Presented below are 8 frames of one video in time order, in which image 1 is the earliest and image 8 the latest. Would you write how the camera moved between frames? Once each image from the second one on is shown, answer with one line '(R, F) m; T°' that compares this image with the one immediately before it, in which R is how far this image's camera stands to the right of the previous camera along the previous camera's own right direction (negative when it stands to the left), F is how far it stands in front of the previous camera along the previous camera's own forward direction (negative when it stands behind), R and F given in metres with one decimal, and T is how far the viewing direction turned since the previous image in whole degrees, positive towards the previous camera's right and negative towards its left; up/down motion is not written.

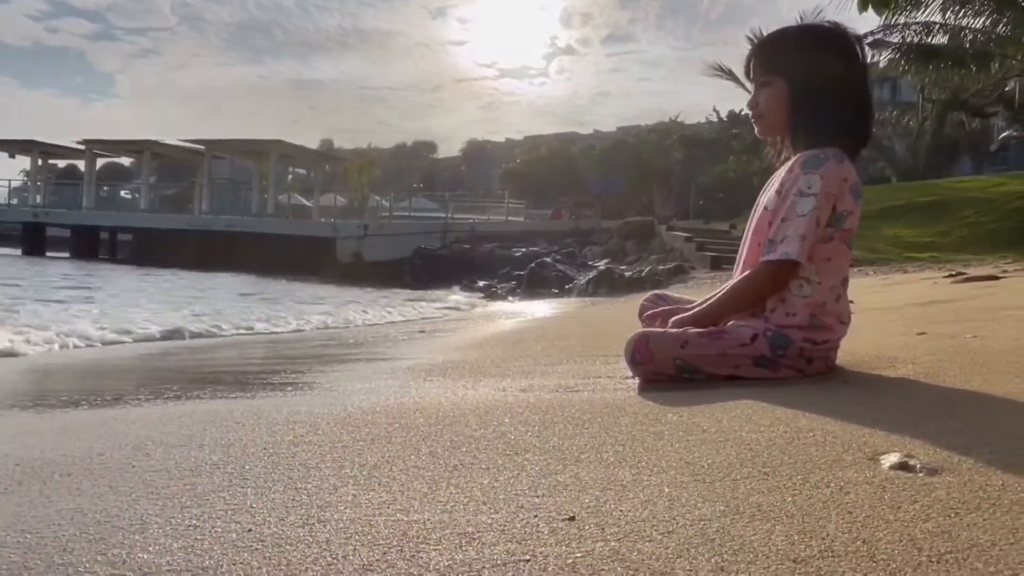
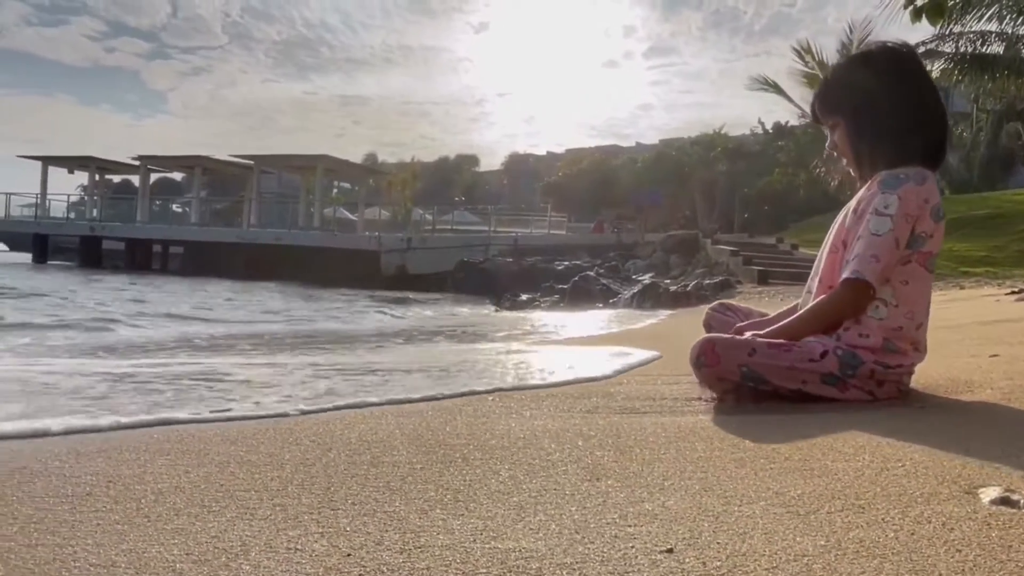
(-0.1, 0.0) m; -3°
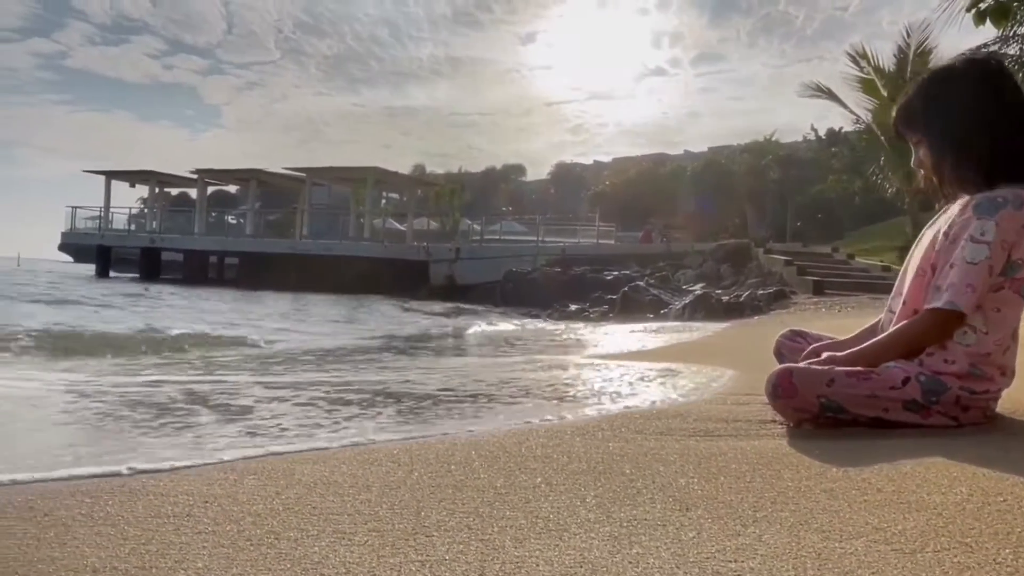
(-0.1, 0.0) m; -3°
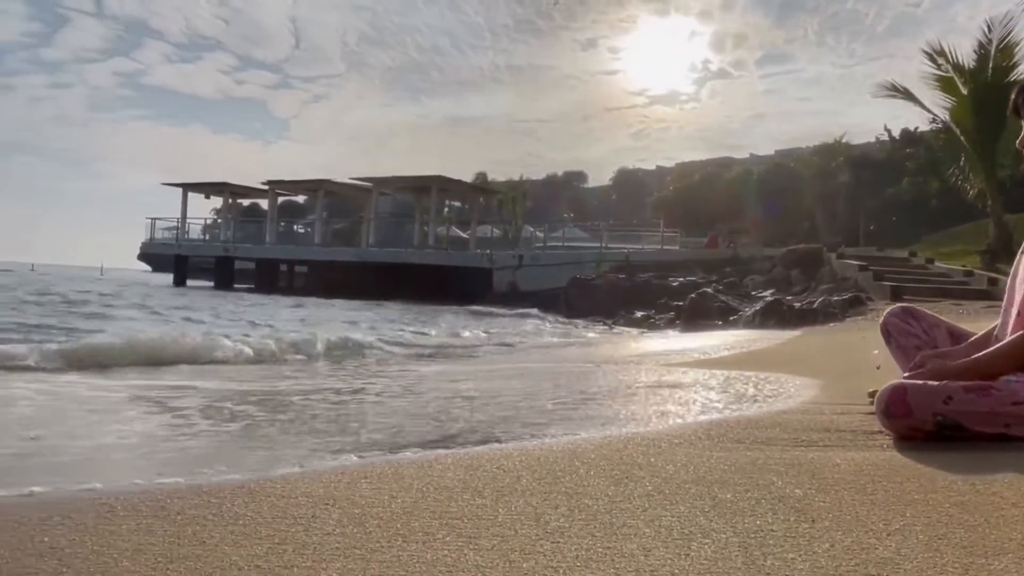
(-0.2, 0.0) m; -4°
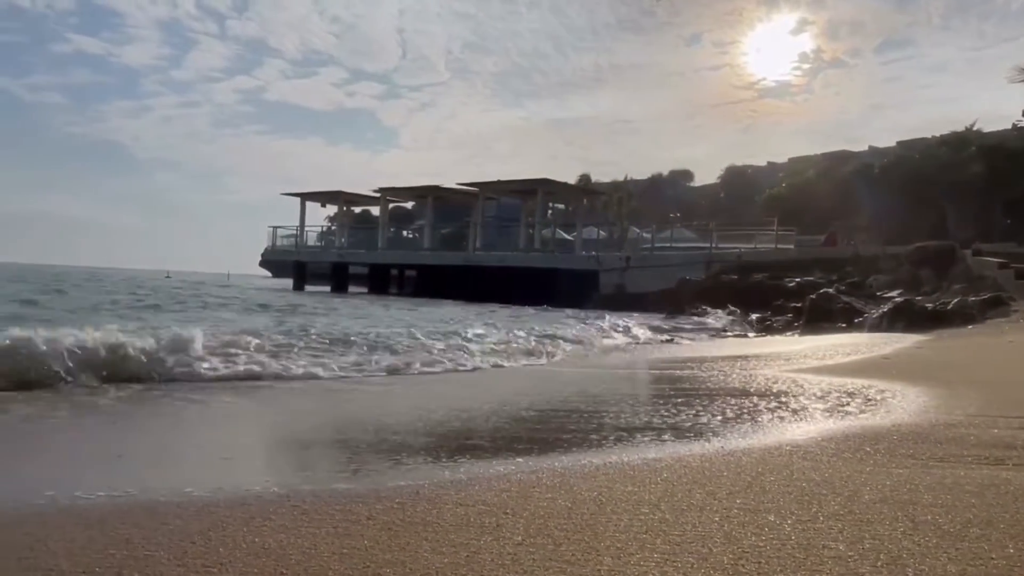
(-0.3, 0.0) m; -8°
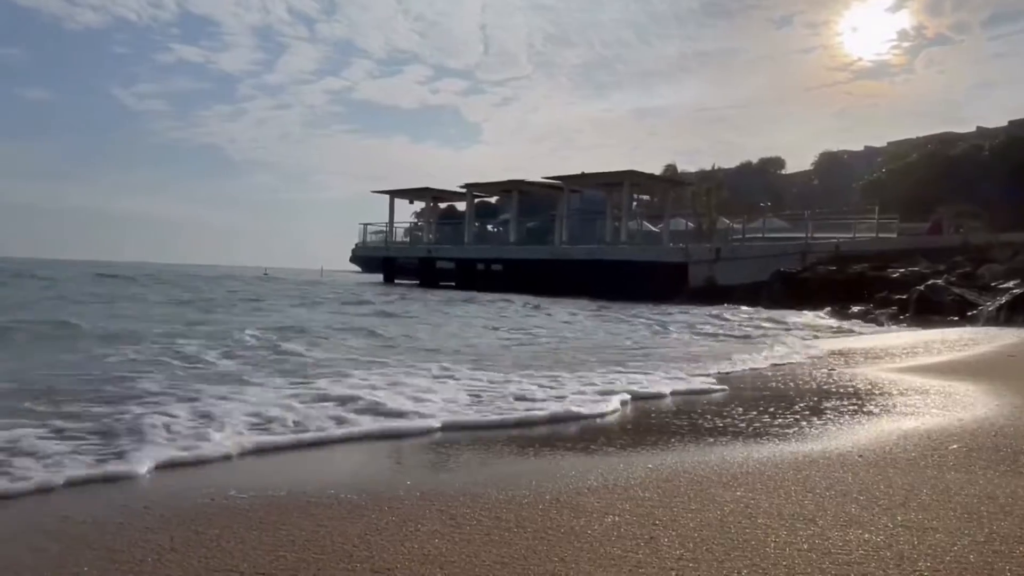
(-0.2, 0.0) m; -6°
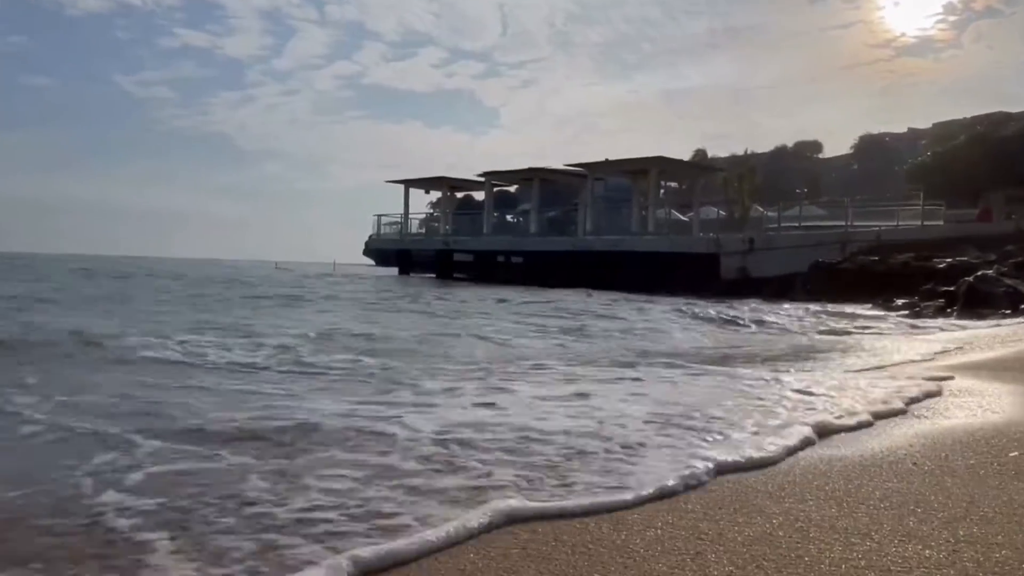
(-0.1, +1.6) m; -1°
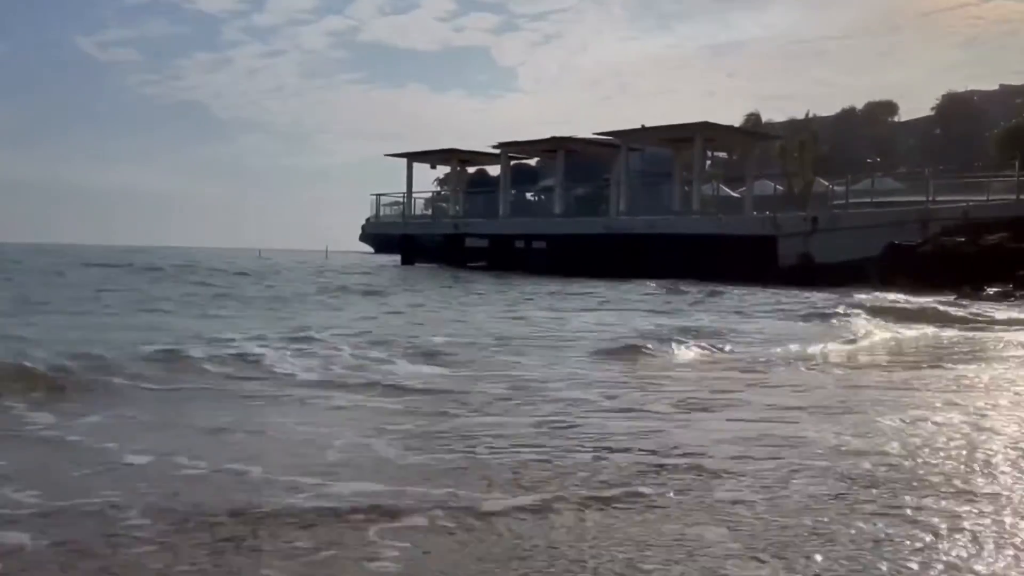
(-0.5, +4.6) m; -1°
